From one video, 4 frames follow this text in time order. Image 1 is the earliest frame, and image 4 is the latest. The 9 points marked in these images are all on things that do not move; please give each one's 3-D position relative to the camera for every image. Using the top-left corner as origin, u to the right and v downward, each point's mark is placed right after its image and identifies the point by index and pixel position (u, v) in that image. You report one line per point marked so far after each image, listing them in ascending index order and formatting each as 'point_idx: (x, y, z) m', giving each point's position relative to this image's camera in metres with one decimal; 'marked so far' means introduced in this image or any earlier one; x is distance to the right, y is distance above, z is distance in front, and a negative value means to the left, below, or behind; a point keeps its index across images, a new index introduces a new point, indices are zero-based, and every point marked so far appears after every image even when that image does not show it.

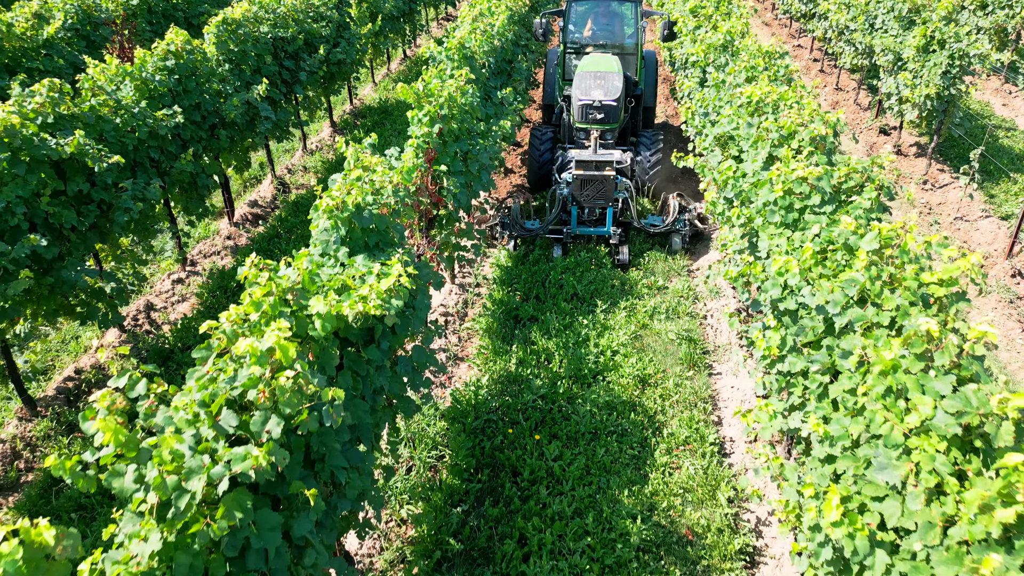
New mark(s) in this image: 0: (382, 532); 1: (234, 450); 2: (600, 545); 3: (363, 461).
0: (-0.8, -1.5, +4.5) m
1: (-0.9, -0.5, +2.5) m
2: (+0.5, -1.5, +4.3) m
3: (-0.7, -0.8, +3.5) m
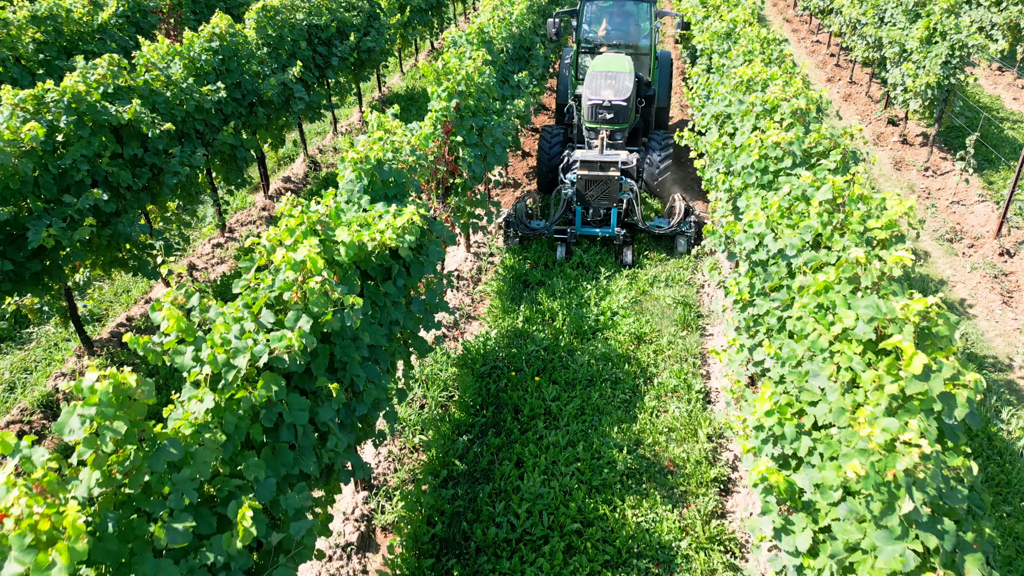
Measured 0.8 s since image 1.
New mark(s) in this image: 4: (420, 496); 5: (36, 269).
0: (-0.8, -1.1, +5.1) m
1: (-1.0, -0.2, +3.1) m
2: (+0.5, -1.2, +4.8) m
3: (-0.7, -0.5, +4.1) m
4: (-0.6, -1.3, +4.6) m
5: (-3.3, +0.1, +5.1) m
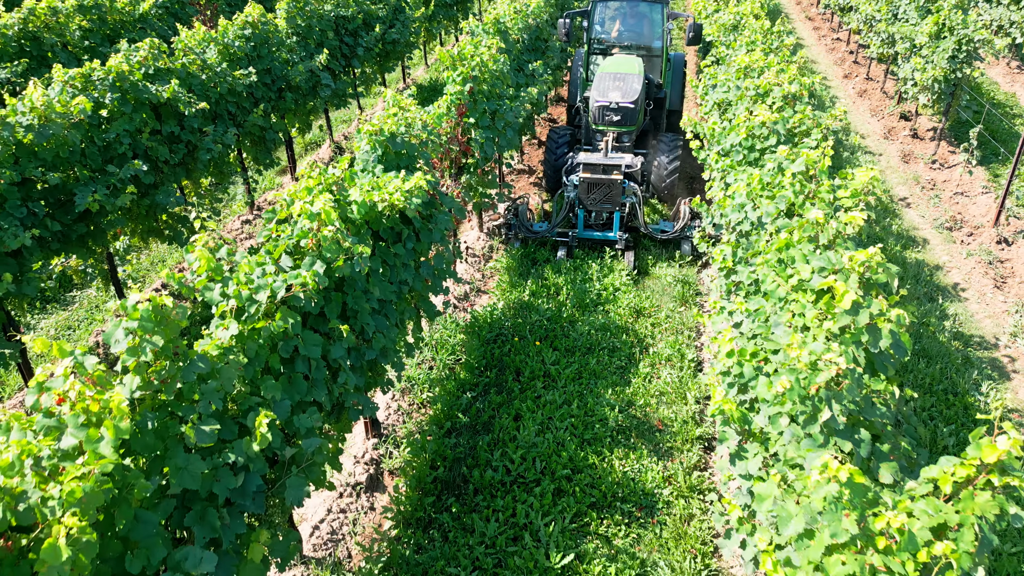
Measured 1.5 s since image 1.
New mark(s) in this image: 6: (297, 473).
0: (-0.8, -0.9, +5.5) m
1: (-1.0, +0.1, +3.5) m
2: (+0.5, -0.9, +5.2) m
3: (-0.7, -0.3, +4.5) m
4: (-0.6, -1.0, +5.0) m
5: (-3.2, +0.4, +5.6) m
6: (-1.0, -0.8, +3.4) m
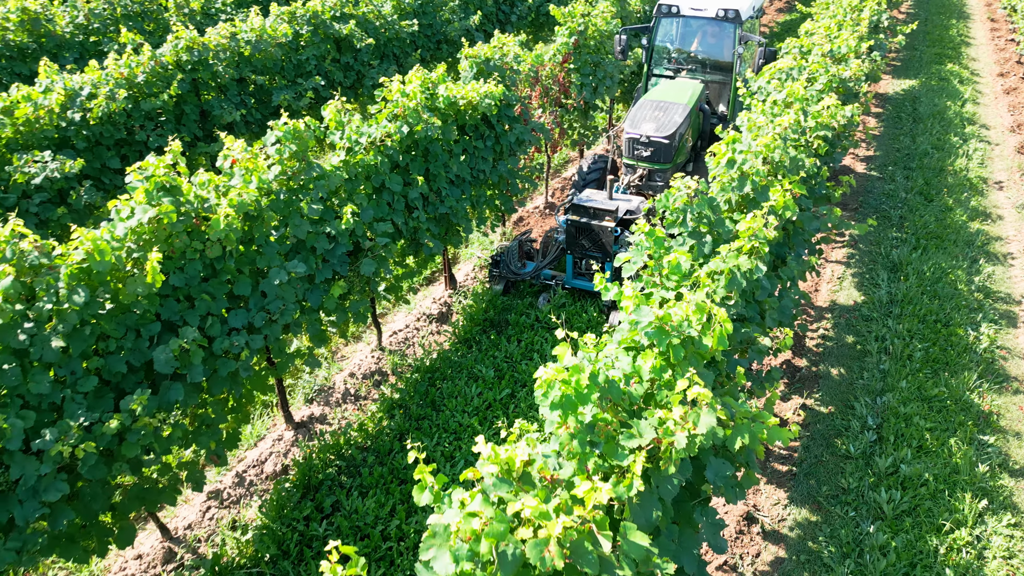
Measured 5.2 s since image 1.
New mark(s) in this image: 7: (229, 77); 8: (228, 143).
0: (-0.3, +0.1, +7.1) m
1: (-0.9, +1.1, +5.3) m
2: (+0.8, -0.1, +6.6) m
3: (-0.4, +0.7, +6.2) m
4: (-0.3, -0.1, +6.6) m
5: (-2.5, +1.7, +7.8) m
6: (-1.0, +0.2, +5.1) m
7: (-2.7, +2.0, +7.1) m
8: (-1.7, +0.9, +4.5) m
